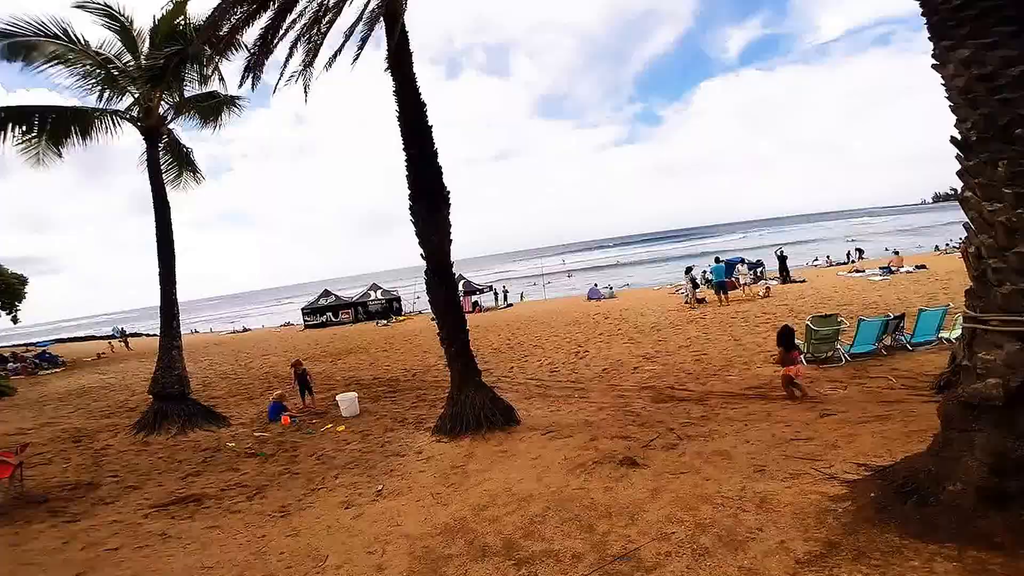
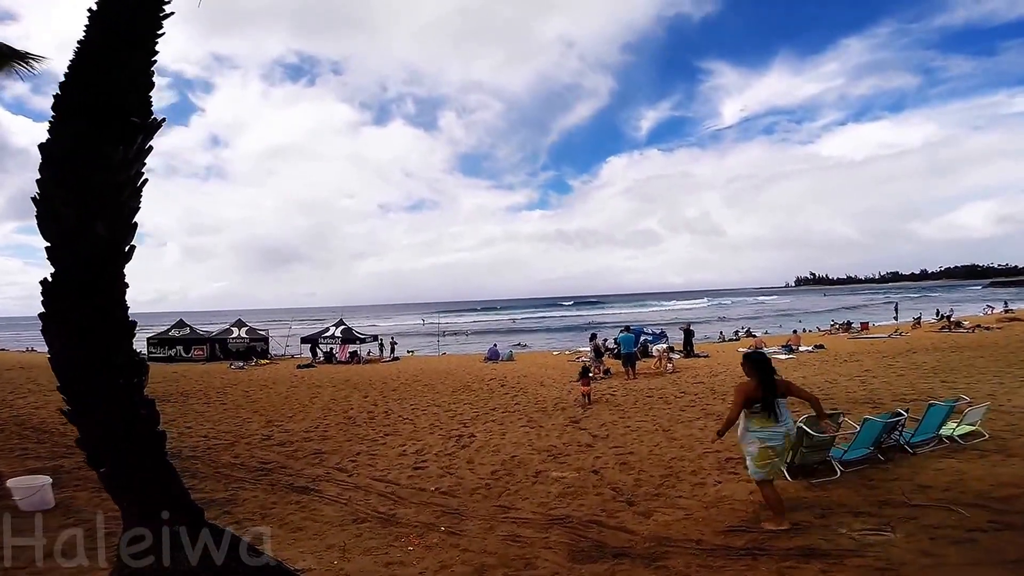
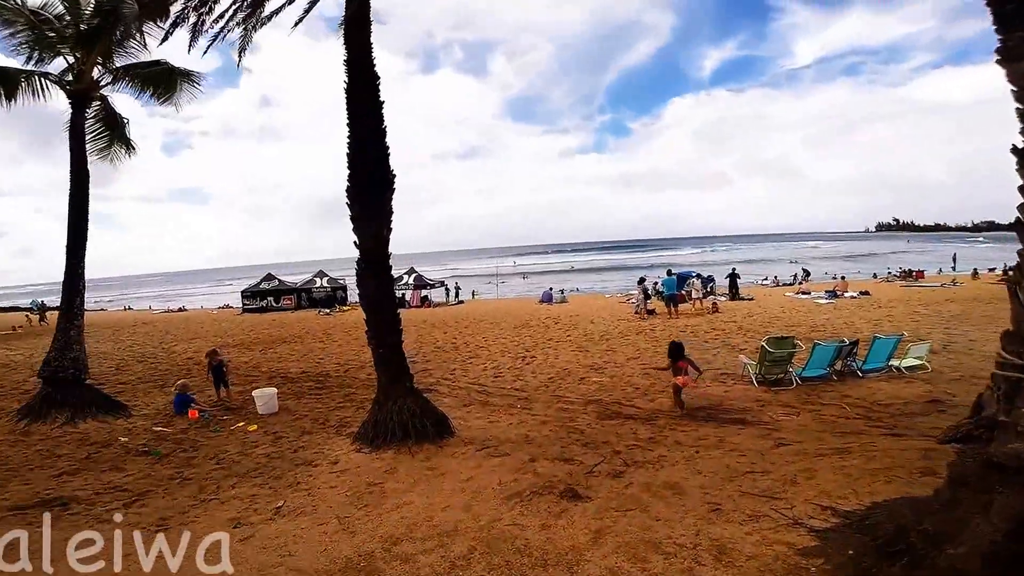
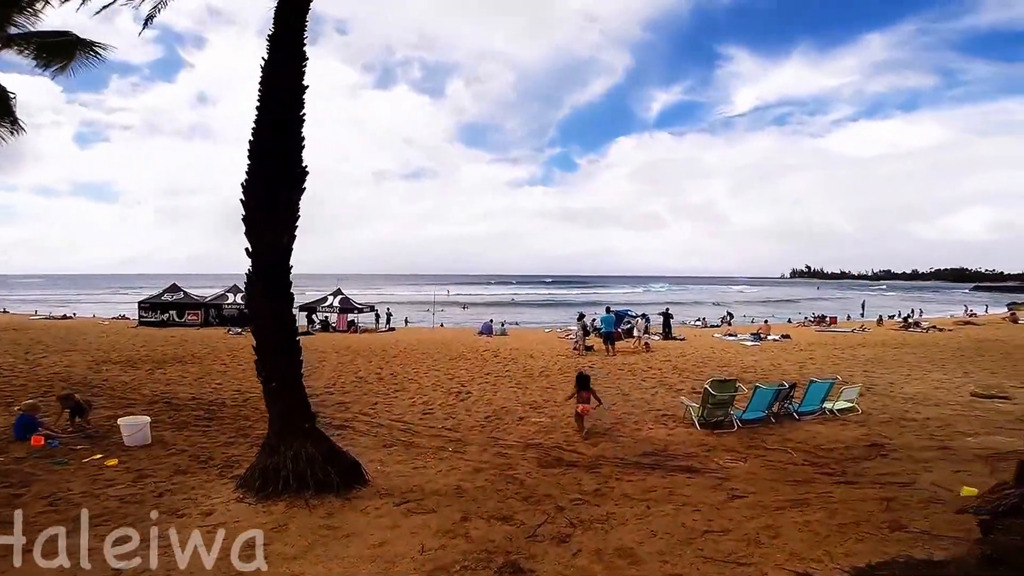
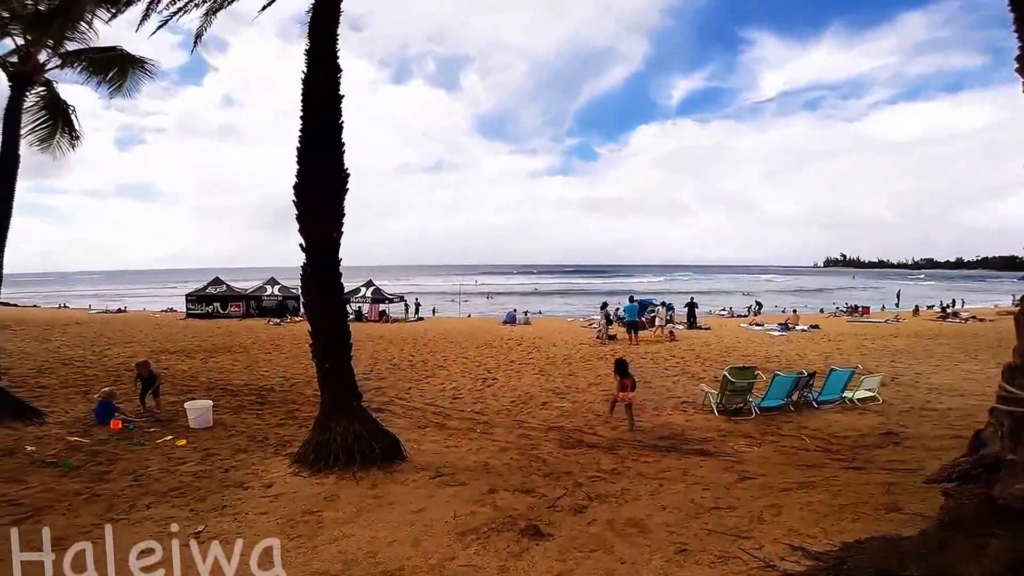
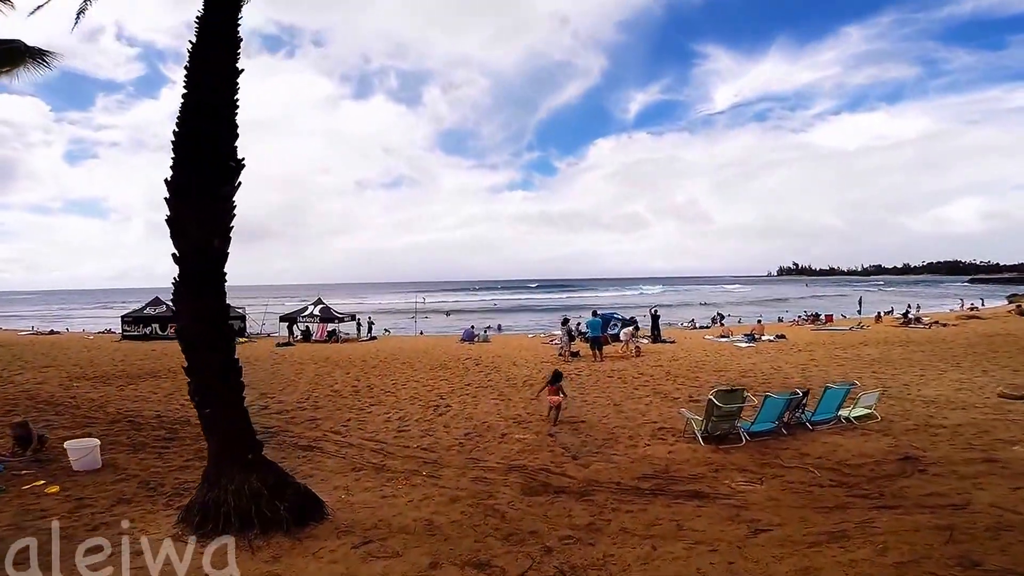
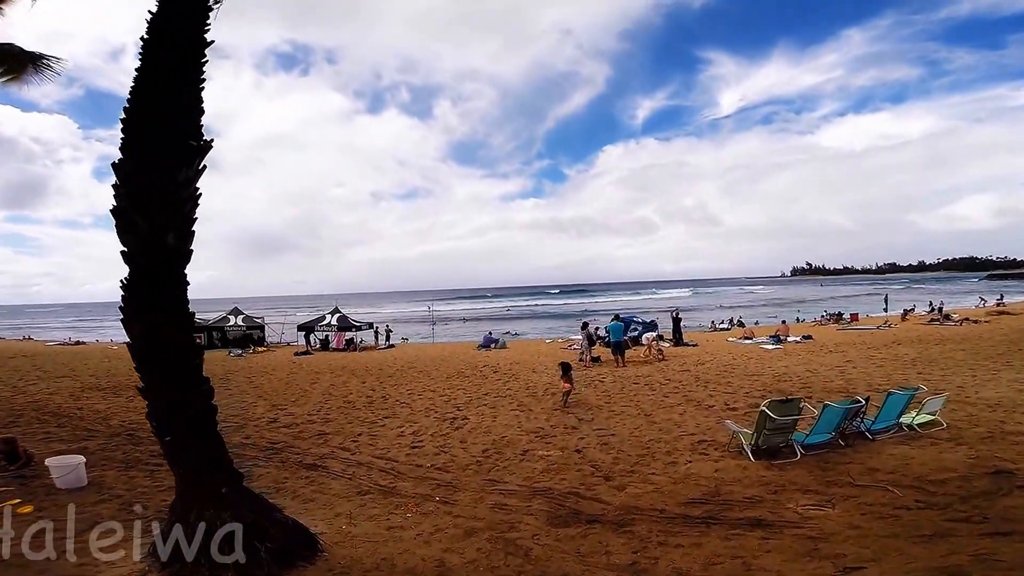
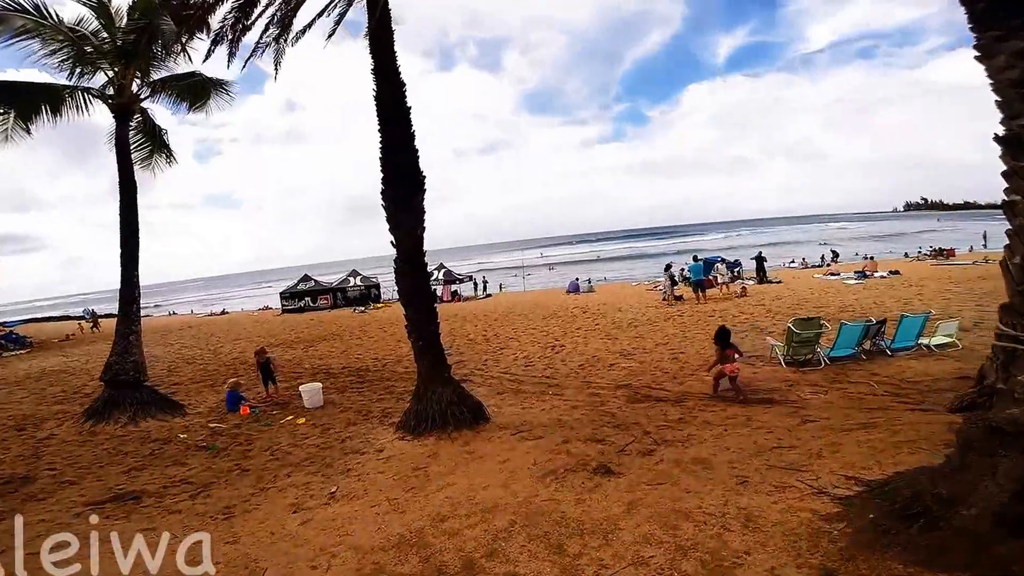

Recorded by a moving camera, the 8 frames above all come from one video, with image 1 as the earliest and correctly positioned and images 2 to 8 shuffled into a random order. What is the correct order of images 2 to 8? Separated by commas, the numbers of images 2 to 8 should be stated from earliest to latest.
8, 3, 5, 4, 6, 7, 2
